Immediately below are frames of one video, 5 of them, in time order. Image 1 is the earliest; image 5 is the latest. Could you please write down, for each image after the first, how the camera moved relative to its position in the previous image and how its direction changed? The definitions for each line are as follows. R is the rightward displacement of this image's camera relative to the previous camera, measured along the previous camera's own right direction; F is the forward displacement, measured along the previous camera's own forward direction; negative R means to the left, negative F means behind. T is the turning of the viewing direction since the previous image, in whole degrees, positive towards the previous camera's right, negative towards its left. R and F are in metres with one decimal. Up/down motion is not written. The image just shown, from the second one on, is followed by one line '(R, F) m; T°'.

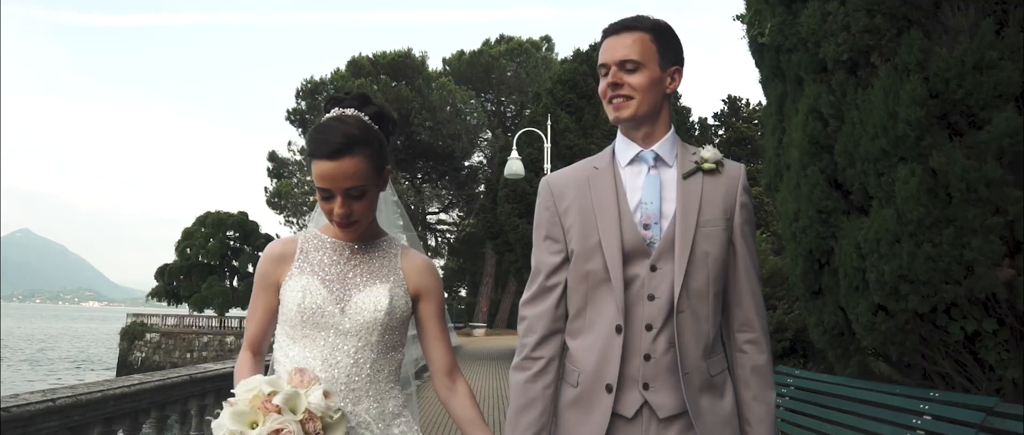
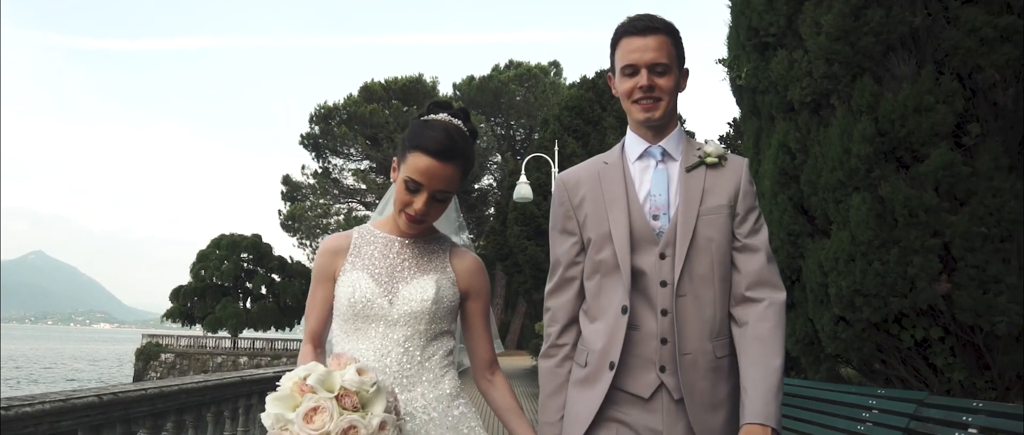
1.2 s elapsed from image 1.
(0.0, -0.5) m; -1°
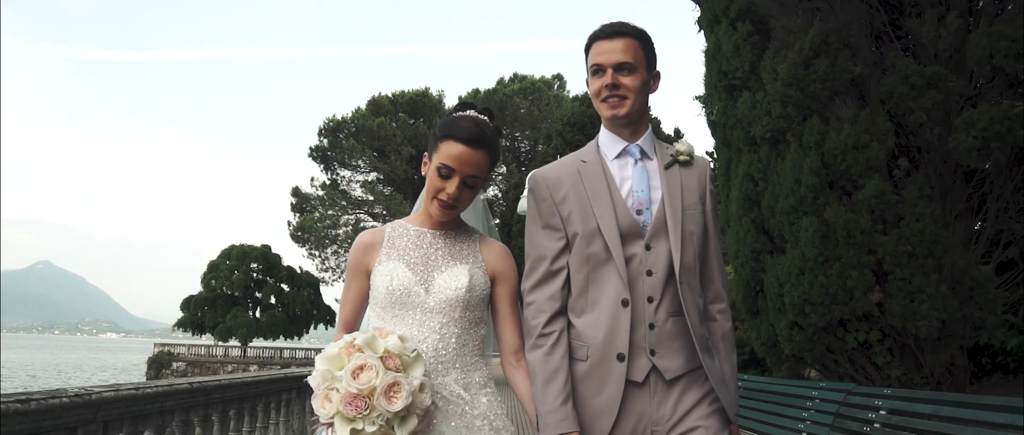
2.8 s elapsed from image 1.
(0.0, -0.7) m; 0°
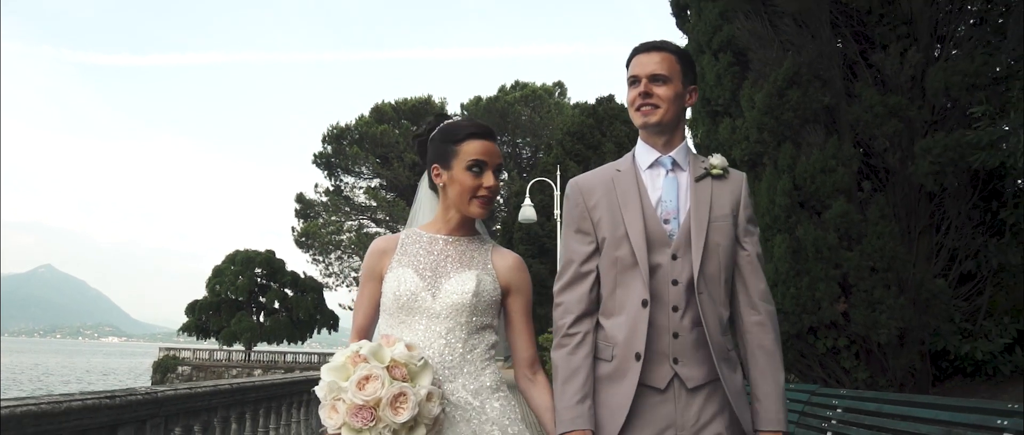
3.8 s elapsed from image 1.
(0.0, -0.5) m; 0°
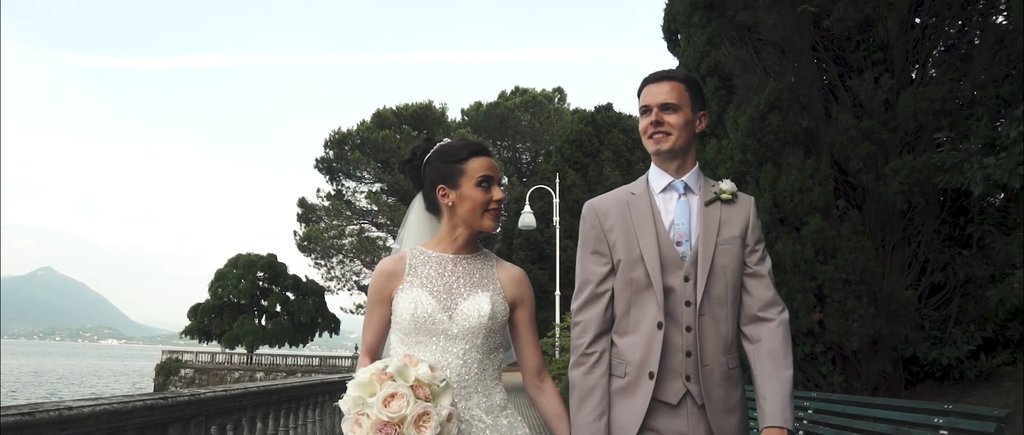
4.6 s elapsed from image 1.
(0.0, -0.4) m; 0°
